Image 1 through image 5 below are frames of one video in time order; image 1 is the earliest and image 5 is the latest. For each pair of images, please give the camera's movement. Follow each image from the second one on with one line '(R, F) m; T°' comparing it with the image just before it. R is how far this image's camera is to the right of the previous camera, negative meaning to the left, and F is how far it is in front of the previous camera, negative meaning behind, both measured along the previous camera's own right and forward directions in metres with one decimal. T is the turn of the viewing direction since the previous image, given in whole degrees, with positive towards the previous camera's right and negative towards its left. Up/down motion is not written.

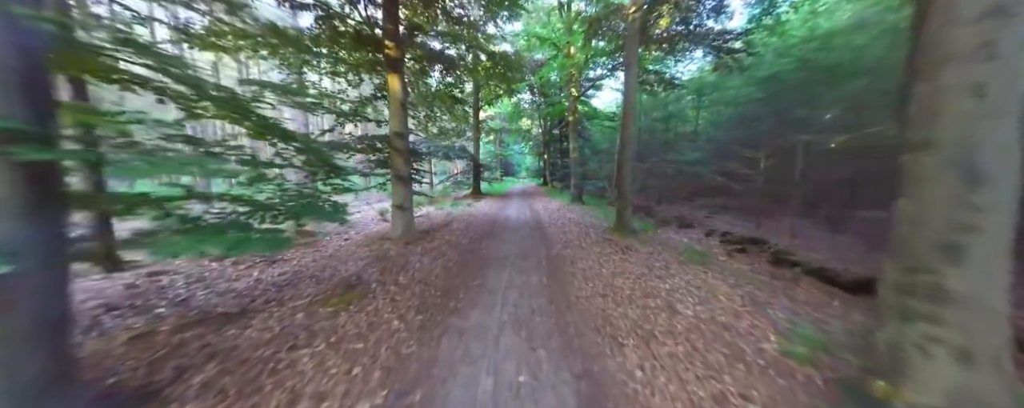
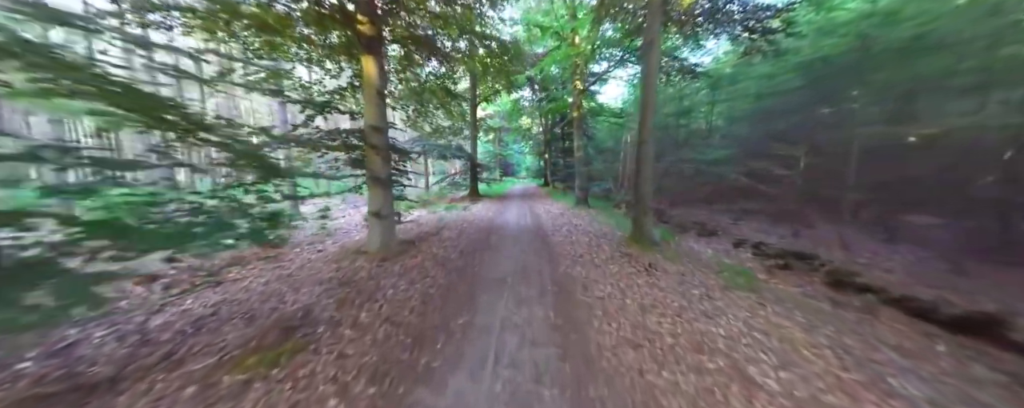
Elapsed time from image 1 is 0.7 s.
(0.0, +1.2) m; 0°
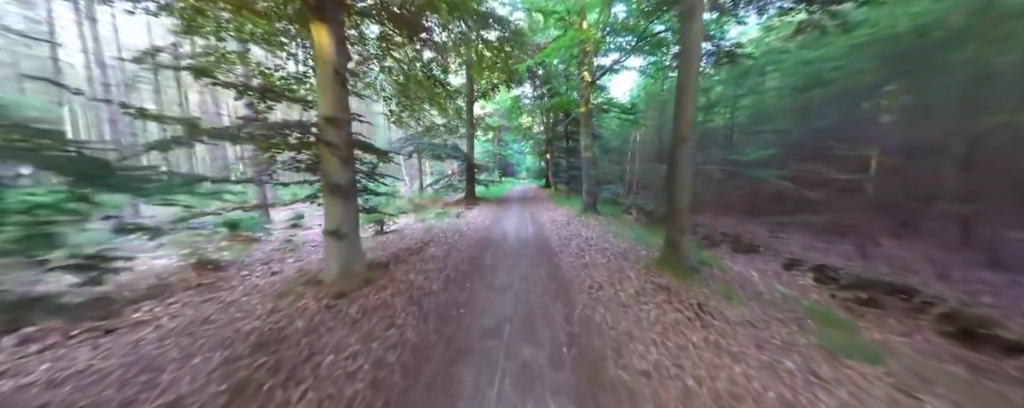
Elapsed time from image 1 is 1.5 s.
(0.0, +1.5) m; 0°
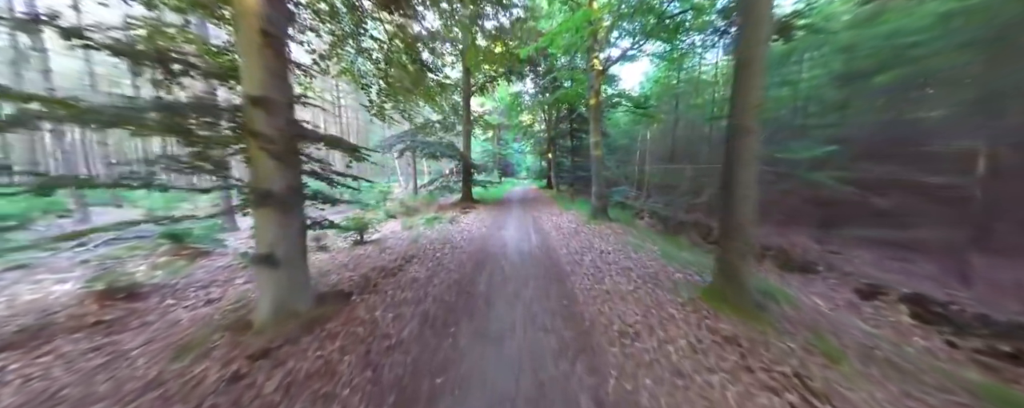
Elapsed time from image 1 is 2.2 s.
(0.0, +1.4) m; 0°
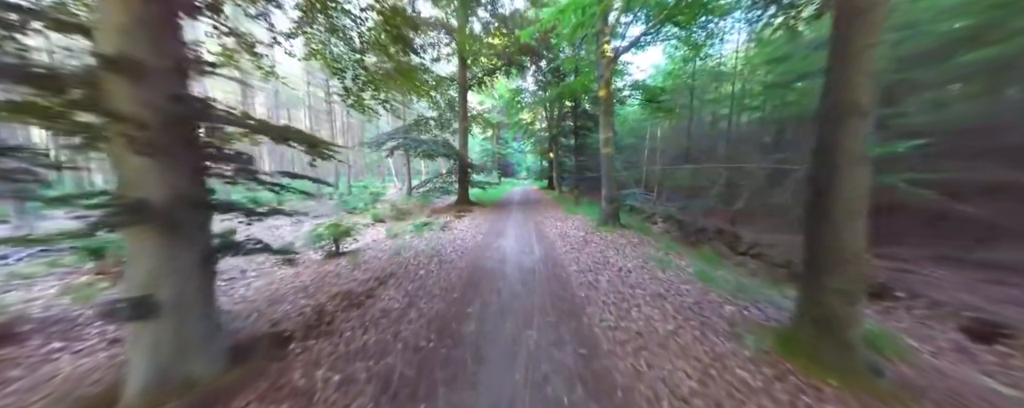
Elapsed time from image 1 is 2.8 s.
(0.0, +1.2) m; 0°
